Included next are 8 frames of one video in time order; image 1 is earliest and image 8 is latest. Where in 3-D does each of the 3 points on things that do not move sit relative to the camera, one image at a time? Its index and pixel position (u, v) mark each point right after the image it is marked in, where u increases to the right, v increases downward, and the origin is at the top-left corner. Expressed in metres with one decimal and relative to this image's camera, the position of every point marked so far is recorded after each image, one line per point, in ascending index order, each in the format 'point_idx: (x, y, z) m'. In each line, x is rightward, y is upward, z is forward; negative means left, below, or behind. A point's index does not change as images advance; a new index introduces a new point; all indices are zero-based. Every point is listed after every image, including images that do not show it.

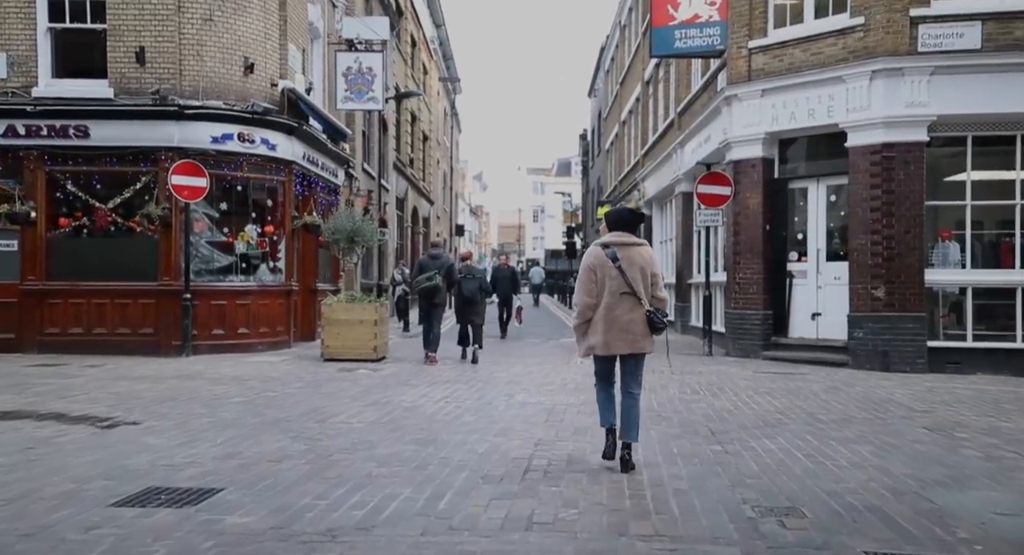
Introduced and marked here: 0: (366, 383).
0: (-1.7, -1.3, +10.0) m
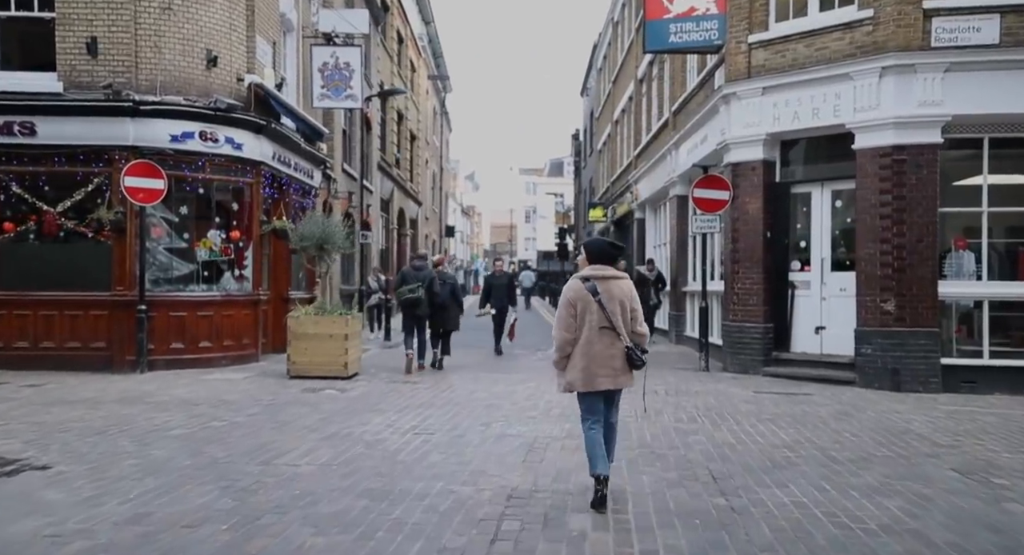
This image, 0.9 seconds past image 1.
0: (-2.0, -1.5, +9.0) m
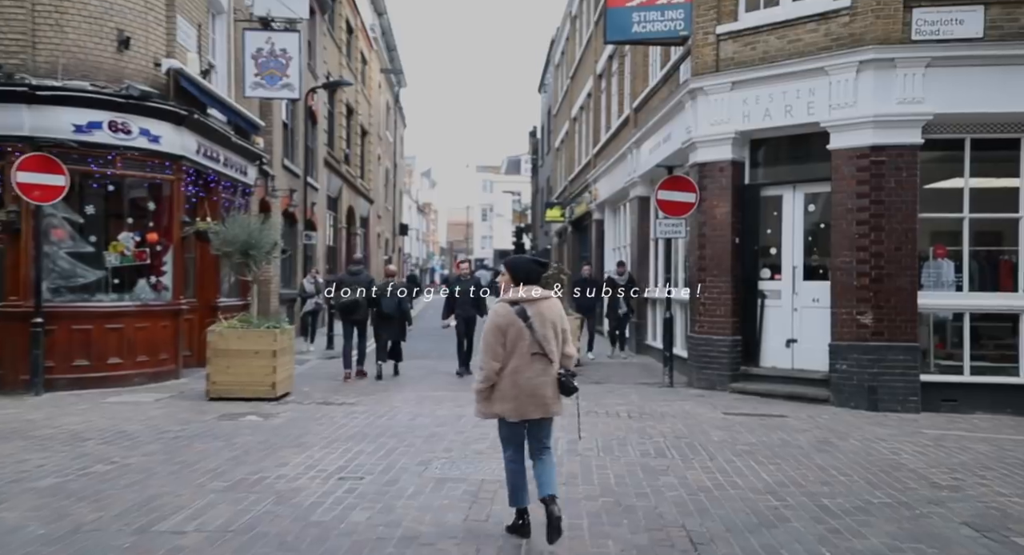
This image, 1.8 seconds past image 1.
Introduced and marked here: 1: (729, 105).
0: (-2.5, -1.6, +7.8) m
1: (+3.2, +2.5, +12.0) m
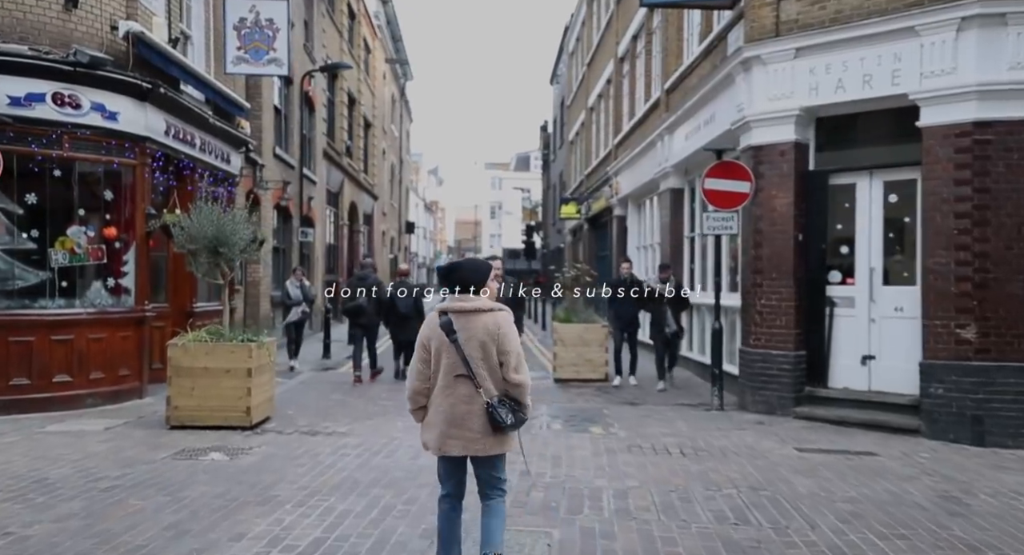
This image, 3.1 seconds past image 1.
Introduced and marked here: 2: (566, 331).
0: (-2.3, -1.6, +6.0) m
1: (+3.4, +2.5, +10.1) m
2: (+0.9, -0.9, +13.4) m
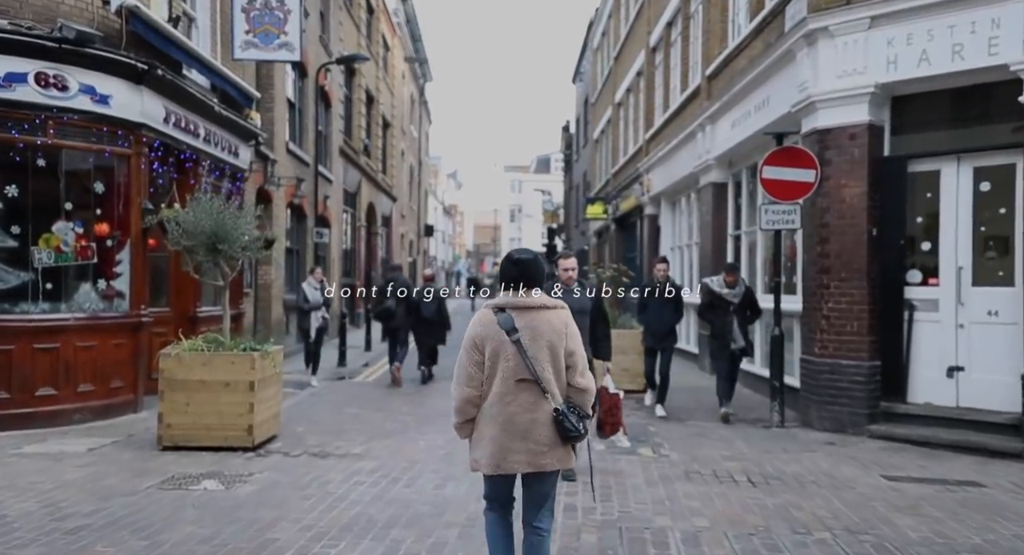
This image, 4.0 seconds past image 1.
0: (-2.0, -1.6, +4.9) m
1: (+3.8, +2.5, +8.9) m
2: (+1.3, -0.9, +12.3) m
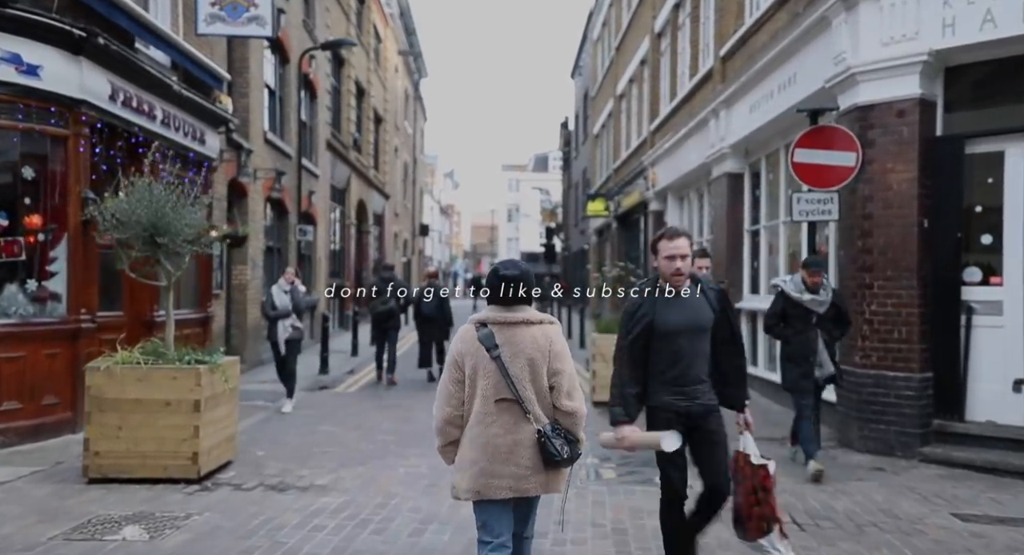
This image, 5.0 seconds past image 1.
0: (-2.0, -1.6, +3.7) m
1: (+3.8, +2.5, +7.7) m
2: (+1.3, -0.9, +11.1) m
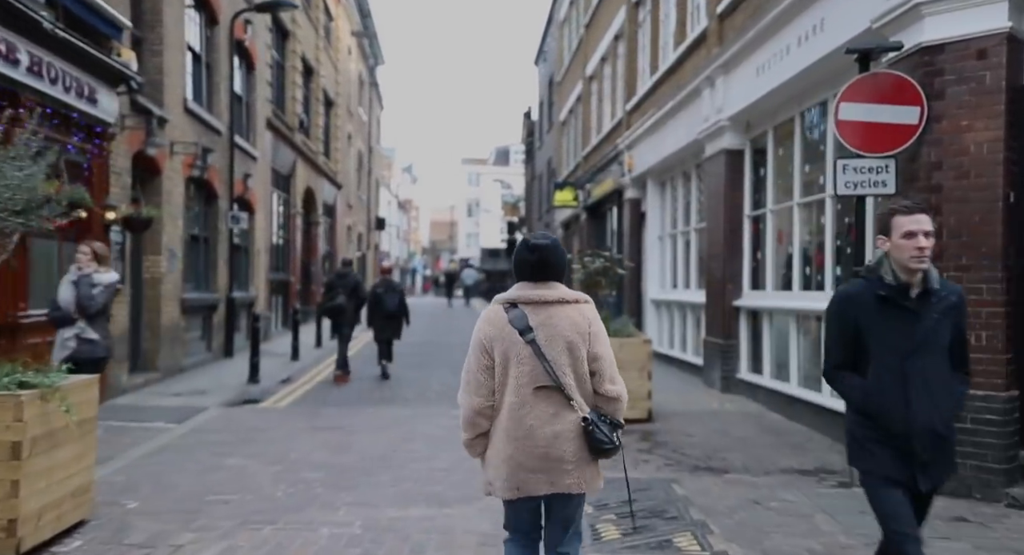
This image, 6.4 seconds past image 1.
0: (-2.1, -1.5, +1.6) m
1: (+3.5, +2.5, +5.9) m
2: (+0.9, -0.8, +9.2) m
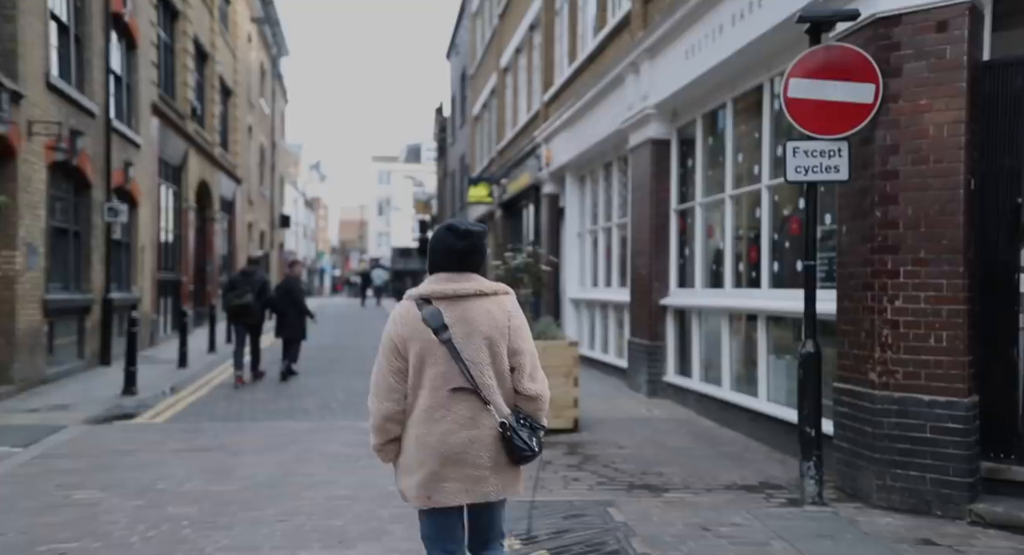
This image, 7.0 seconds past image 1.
0: (-2.1, -1.5, +0.5) m
1: (+3.0, +2.6, +5.3) m
2: (0.0, -0.8, +8.3) m
